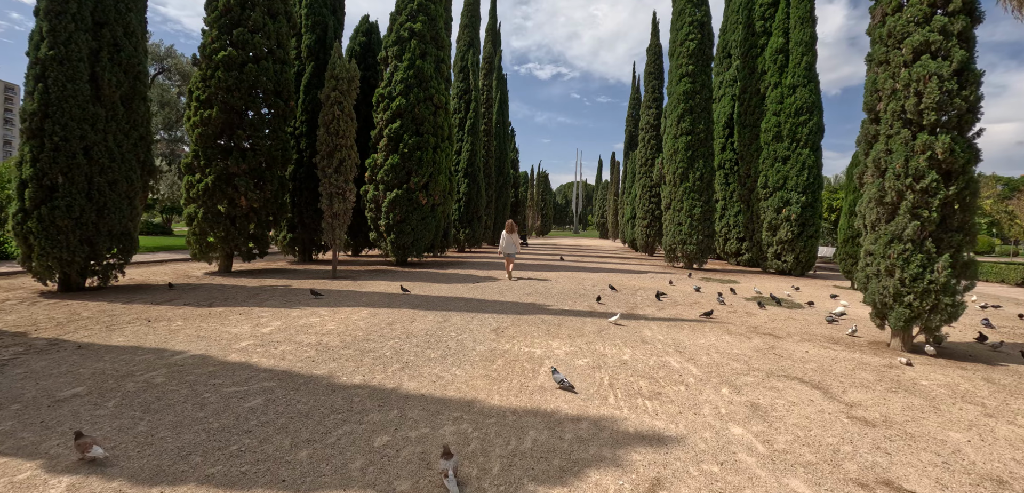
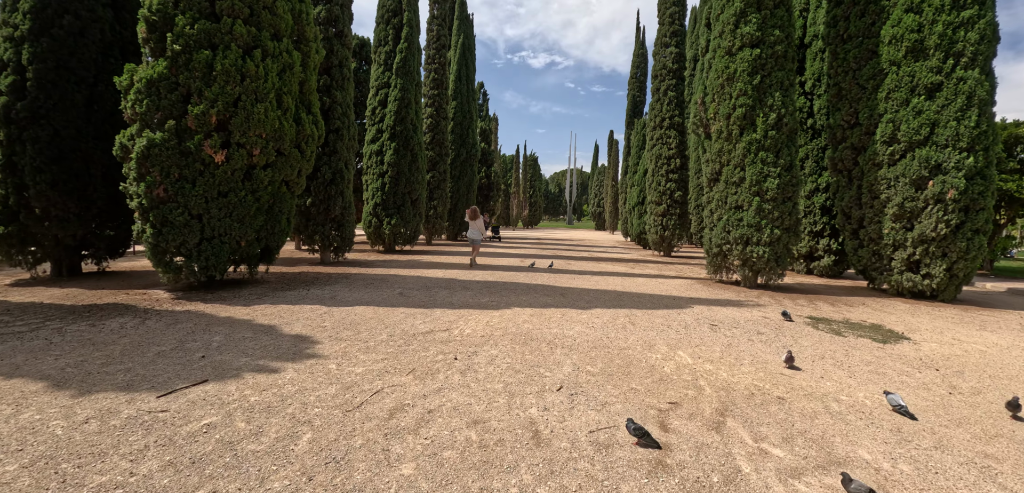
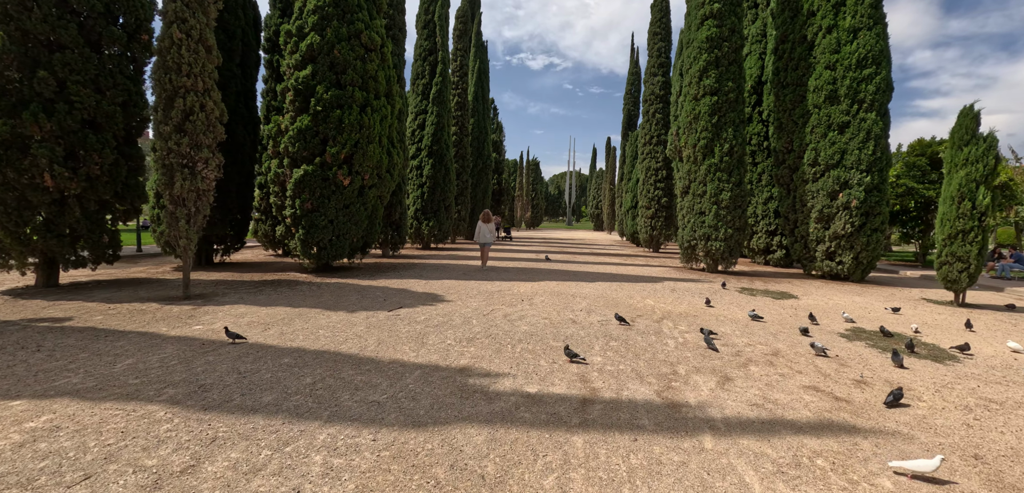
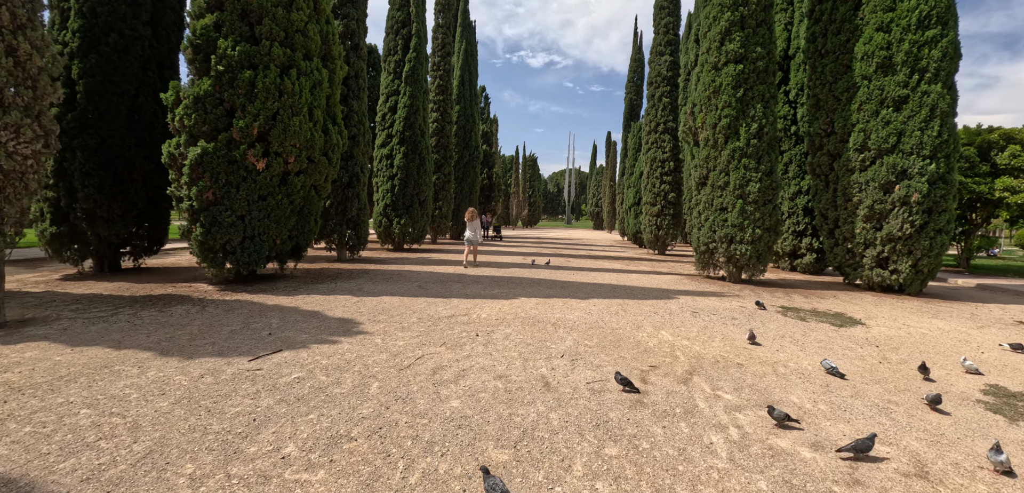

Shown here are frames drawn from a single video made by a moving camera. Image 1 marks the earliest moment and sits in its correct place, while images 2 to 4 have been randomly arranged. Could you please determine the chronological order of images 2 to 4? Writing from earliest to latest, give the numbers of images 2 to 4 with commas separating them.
3, 4, 2
